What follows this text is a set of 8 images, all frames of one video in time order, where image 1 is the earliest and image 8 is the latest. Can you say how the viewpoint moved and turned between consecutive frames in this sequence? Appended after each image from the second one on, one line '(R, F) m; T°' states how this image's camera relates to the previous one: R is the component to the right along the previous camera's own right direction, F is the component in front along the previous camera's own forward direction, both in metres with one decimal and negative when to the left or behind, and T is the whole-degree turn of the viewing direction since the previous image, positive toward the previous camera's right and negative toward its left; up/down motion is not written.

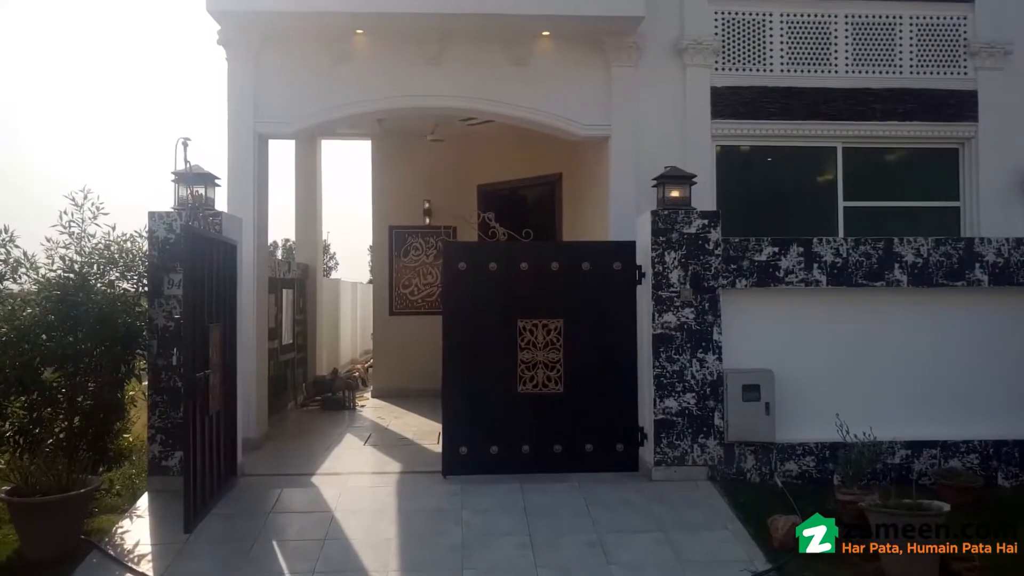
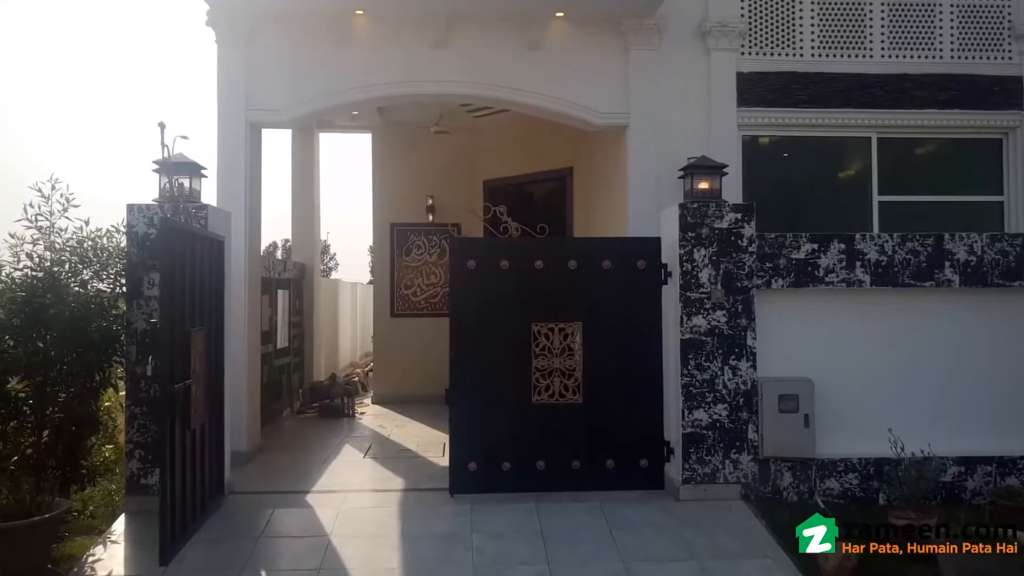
(-0.1, +0.5) m; 0°
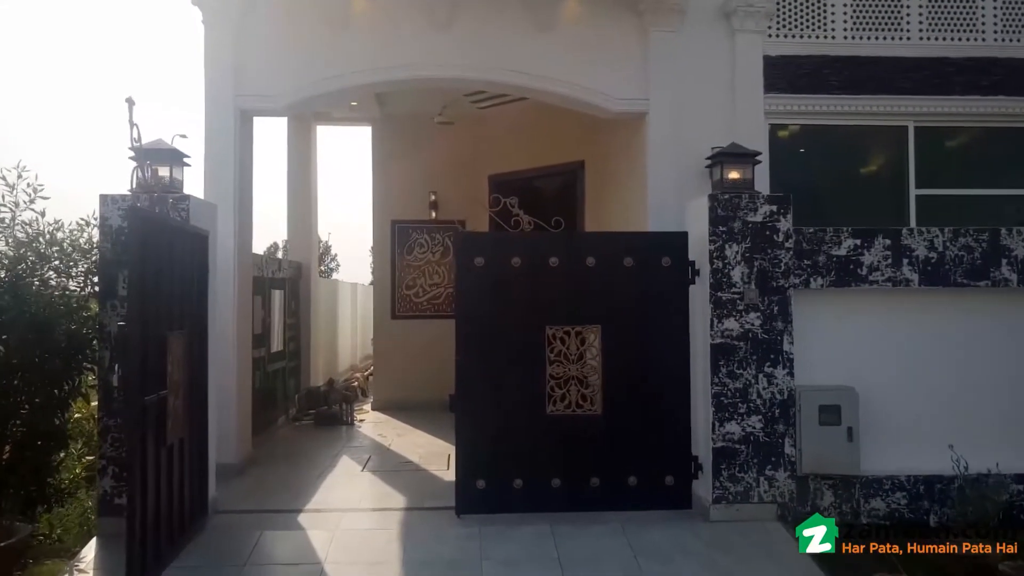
(-0.1, +0.5) m; 0°
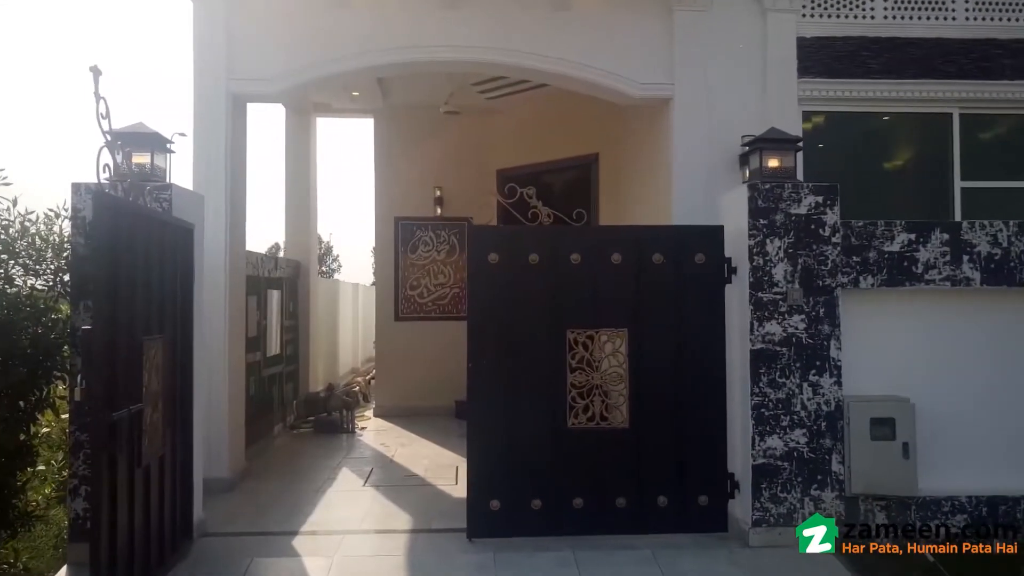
(-0.1, +0.5) m; 0°
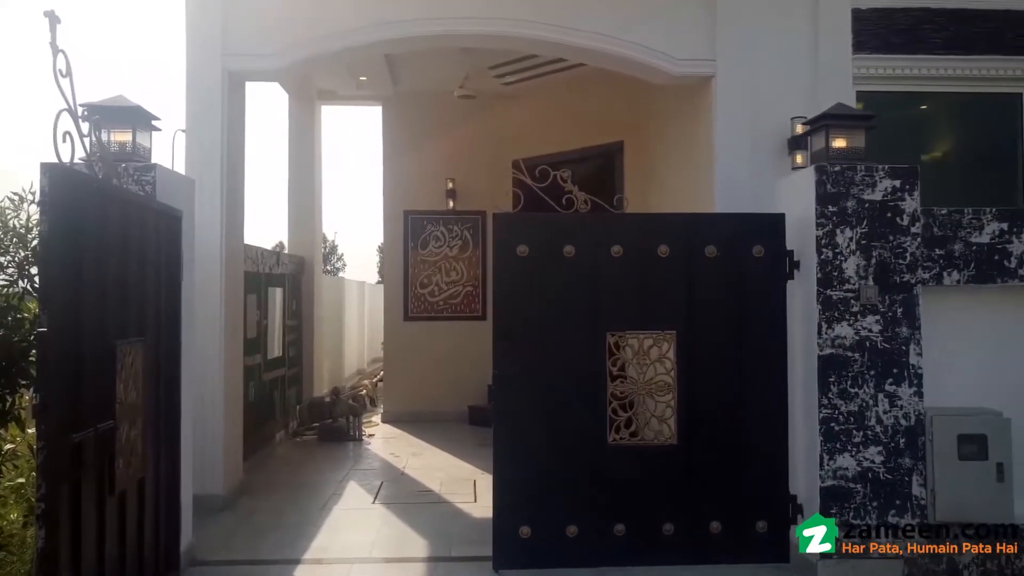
(-0.1, +0.6) m; 0°
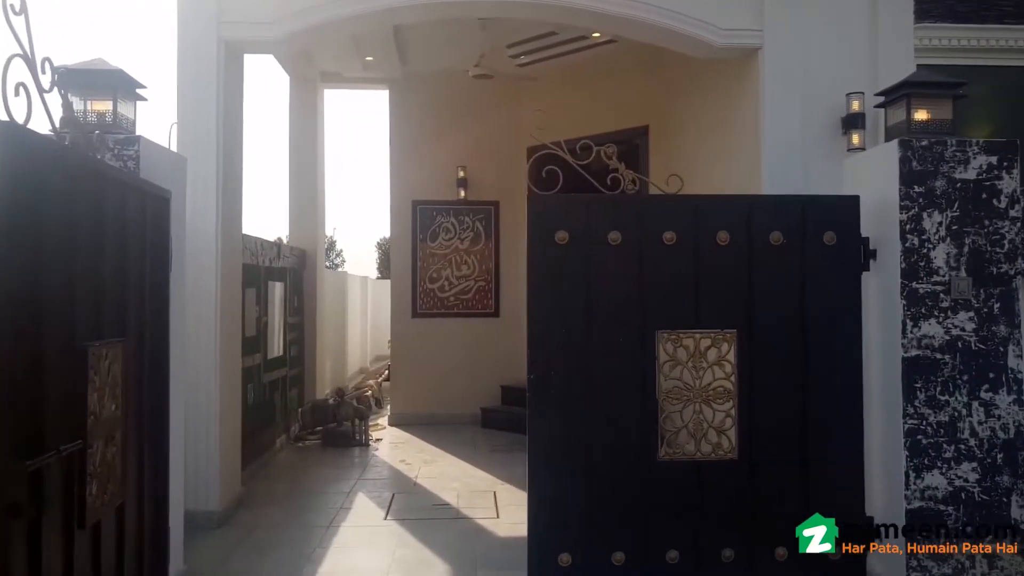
(-0.1, +0.5) m; 0°
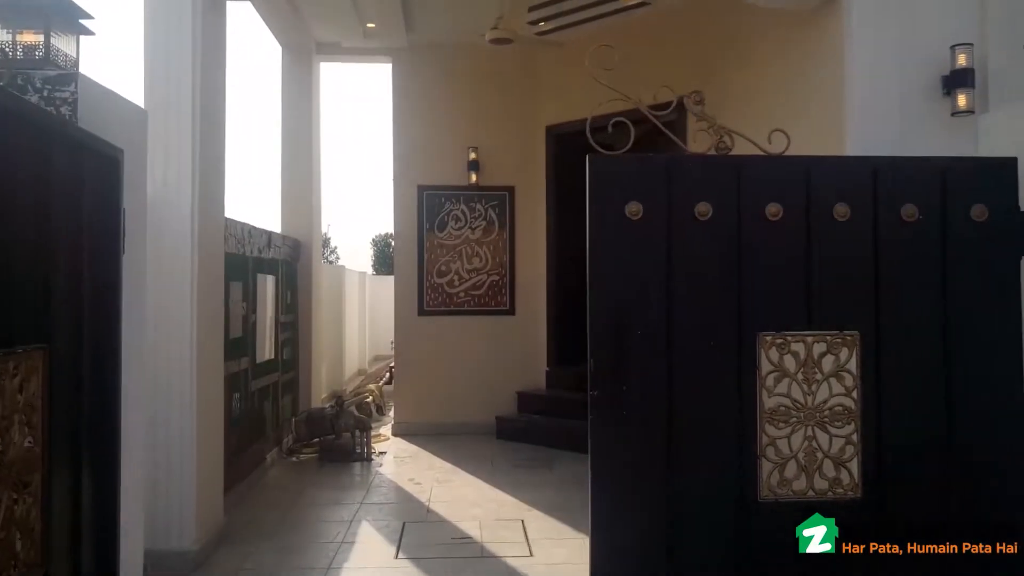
(-0.2, +0.8) m; 0°
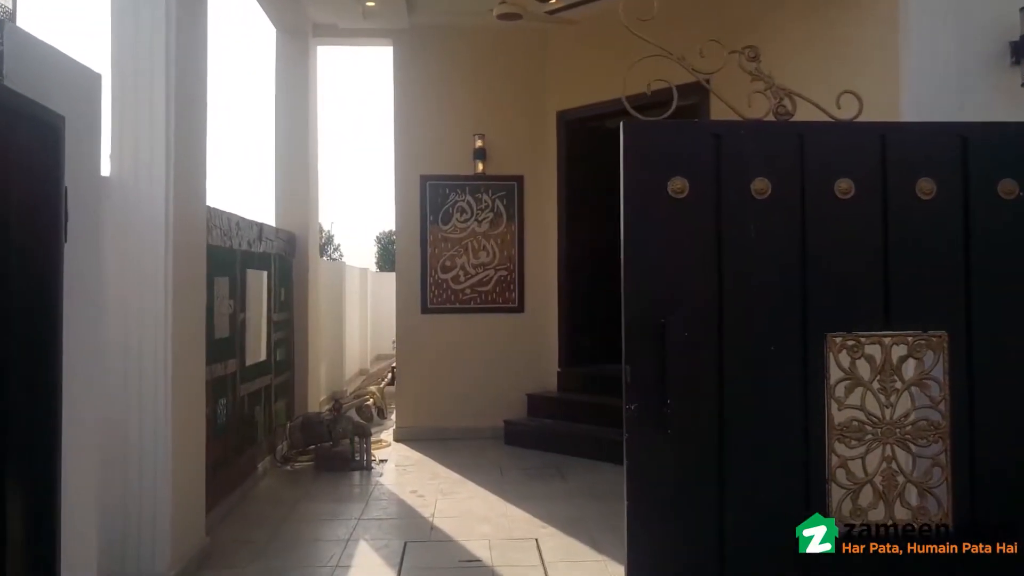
(0.0, +0.4) m; 0°
